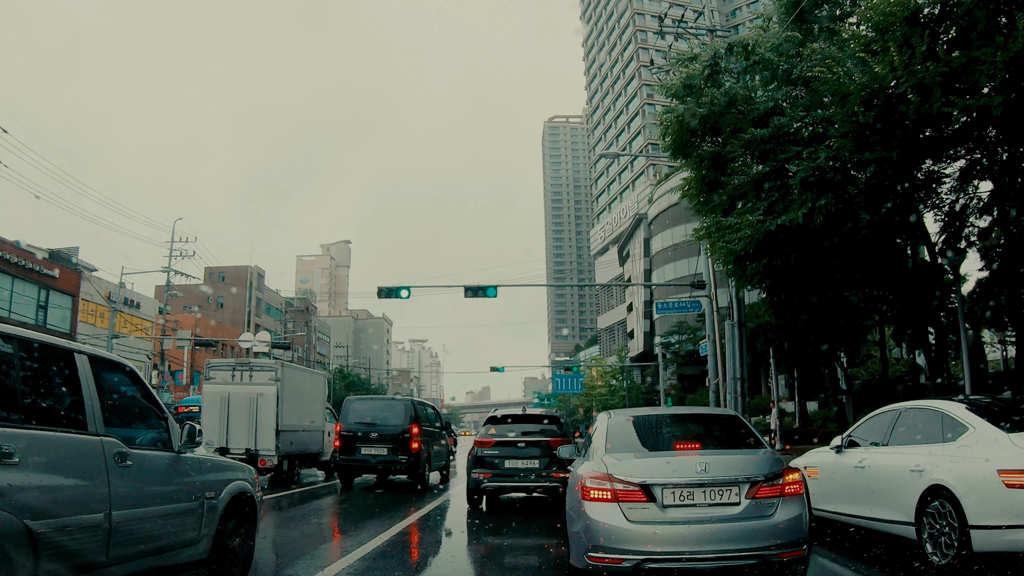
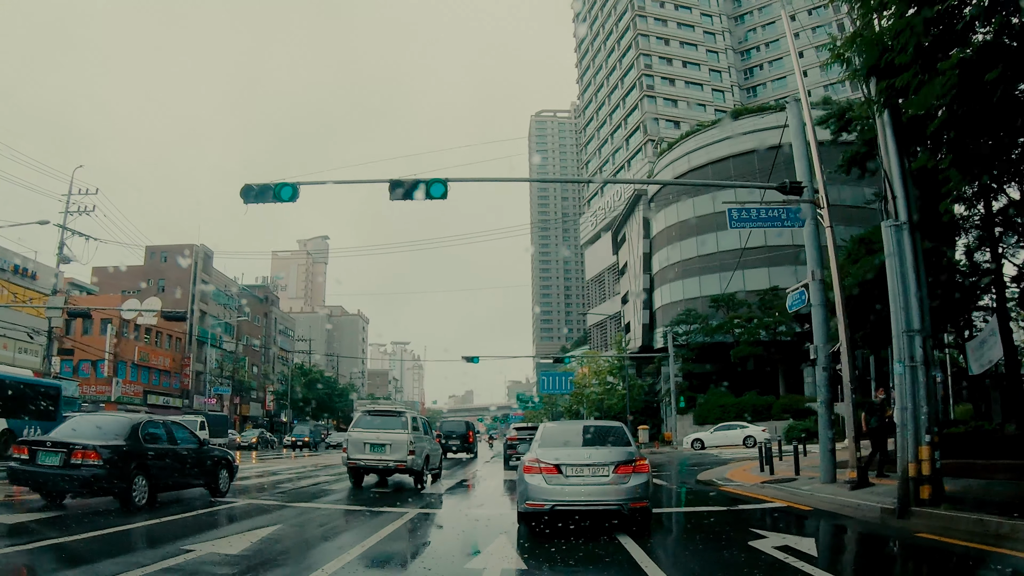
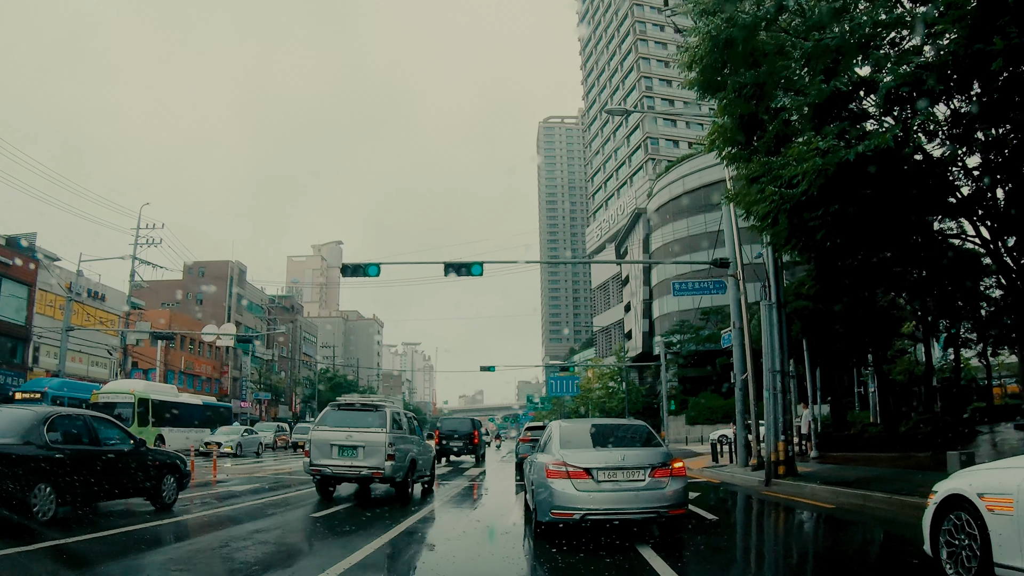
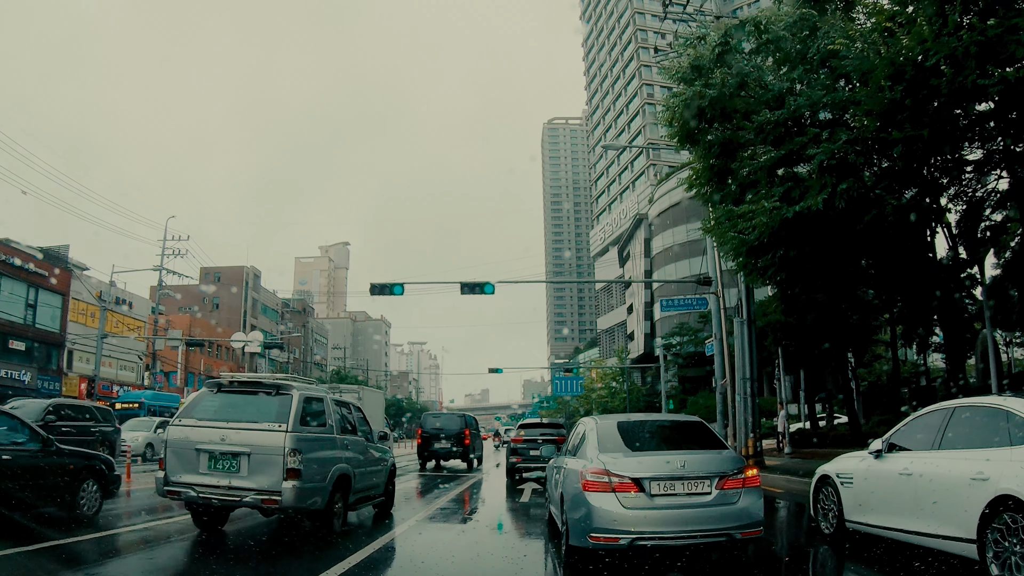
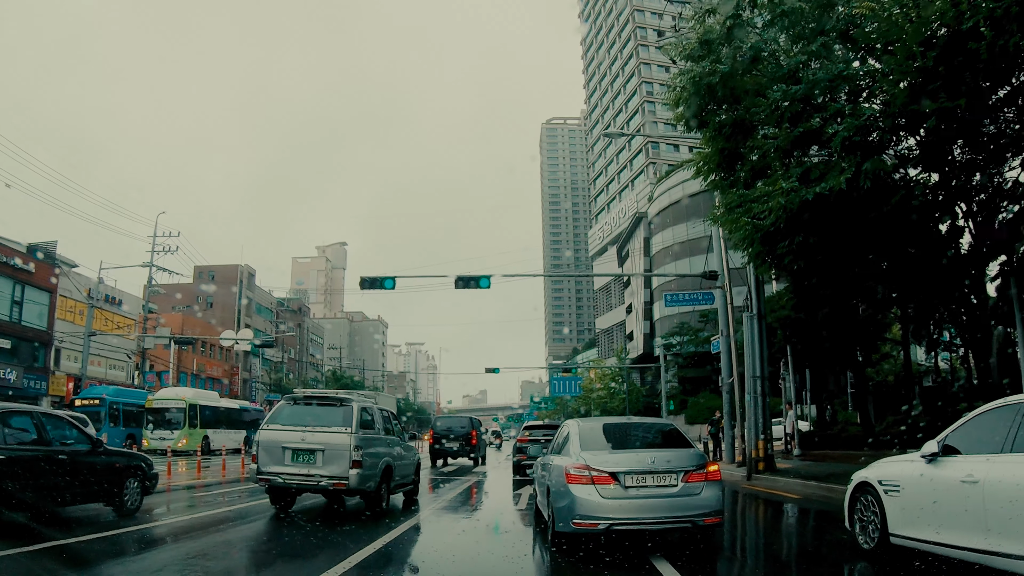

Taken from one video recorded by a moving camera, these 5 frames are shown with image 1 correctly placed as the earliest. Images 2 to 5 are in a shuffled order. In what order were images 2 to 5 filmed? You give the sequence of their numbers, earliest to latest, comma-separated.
4, 5, 3, 2
